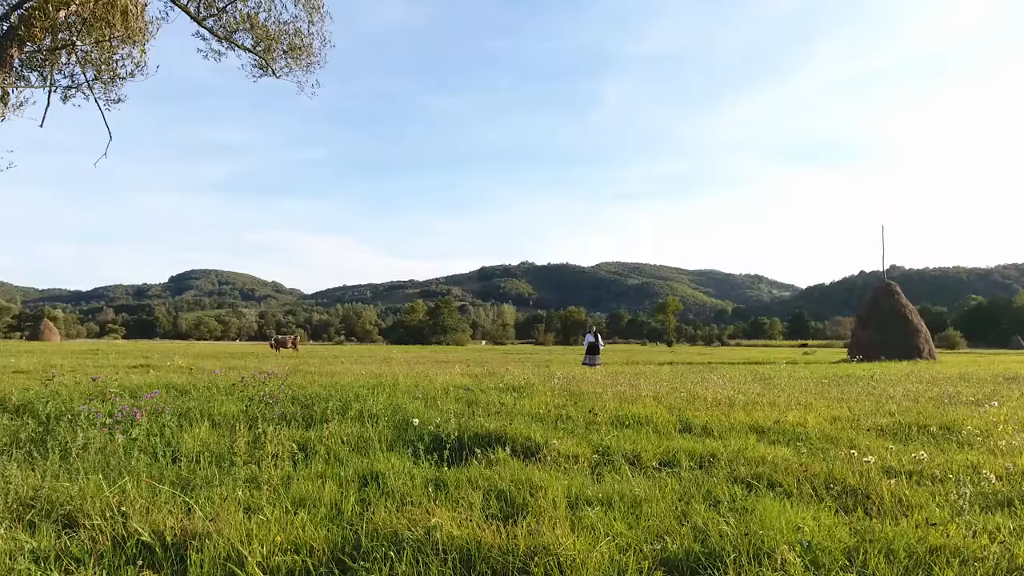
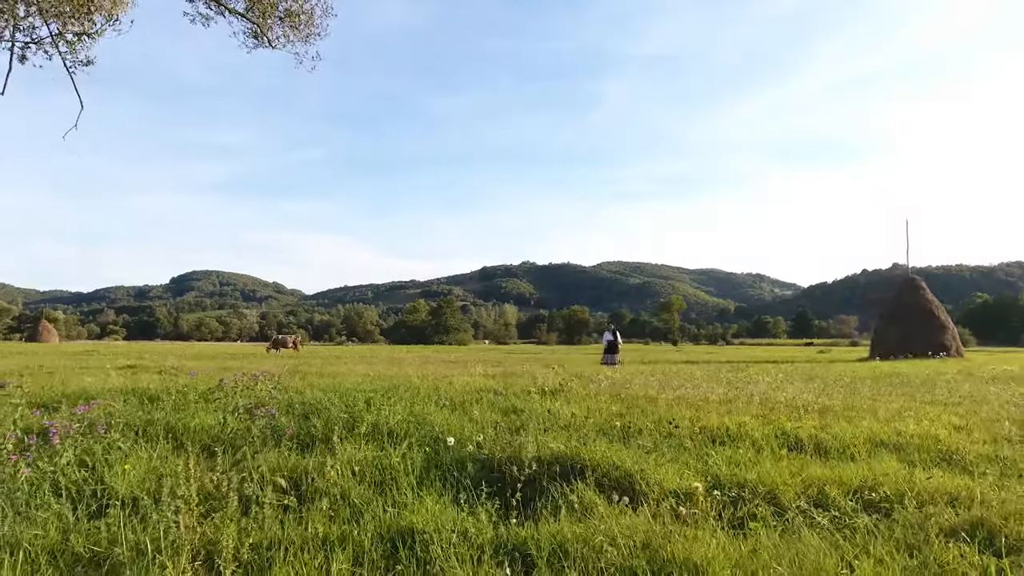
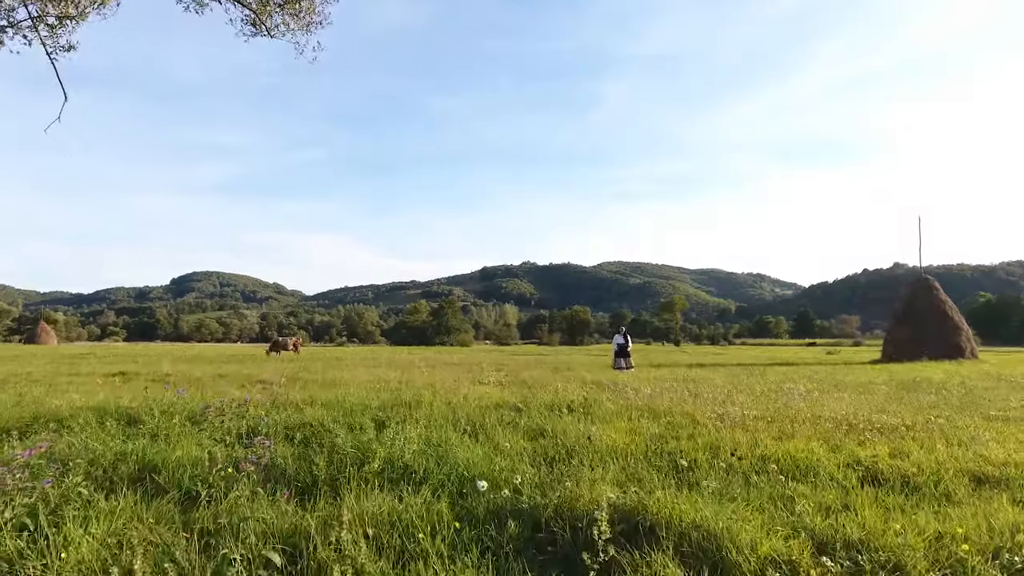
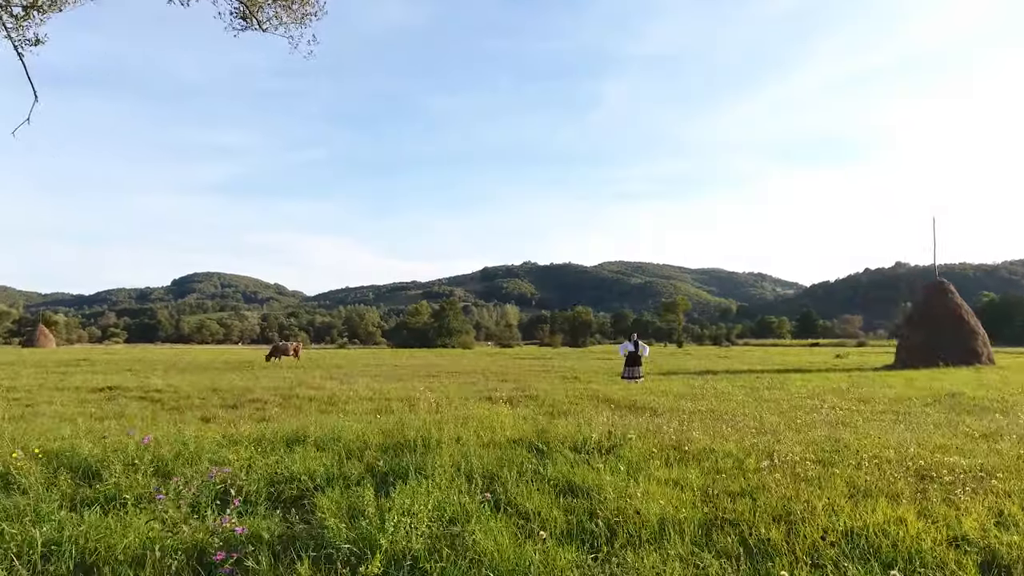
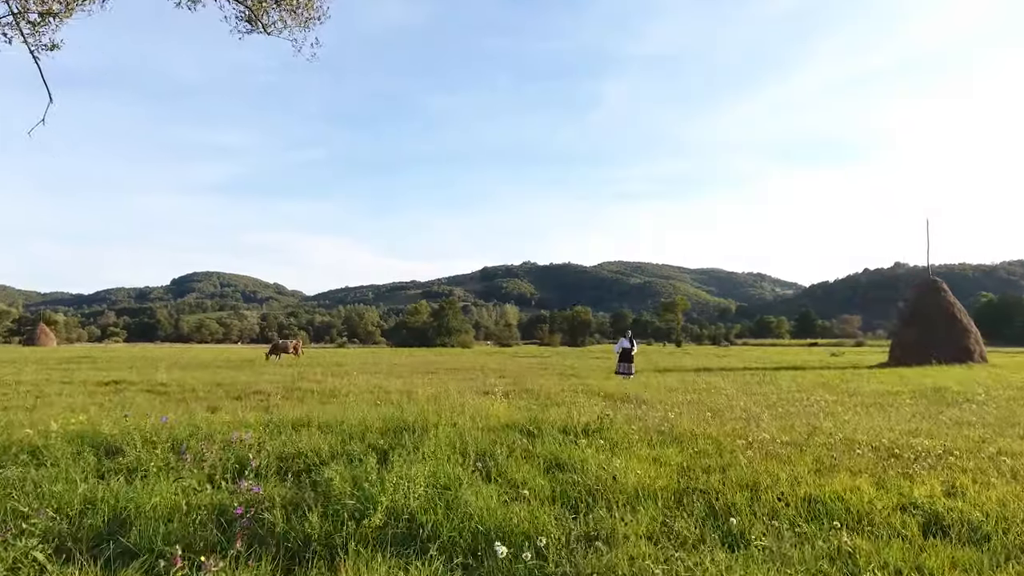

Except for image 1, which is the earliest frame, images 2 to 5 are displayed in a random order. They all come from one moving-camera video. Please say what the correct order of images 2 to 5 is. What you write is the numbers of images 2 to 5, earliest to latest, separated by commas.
2, 3, 5, 4
